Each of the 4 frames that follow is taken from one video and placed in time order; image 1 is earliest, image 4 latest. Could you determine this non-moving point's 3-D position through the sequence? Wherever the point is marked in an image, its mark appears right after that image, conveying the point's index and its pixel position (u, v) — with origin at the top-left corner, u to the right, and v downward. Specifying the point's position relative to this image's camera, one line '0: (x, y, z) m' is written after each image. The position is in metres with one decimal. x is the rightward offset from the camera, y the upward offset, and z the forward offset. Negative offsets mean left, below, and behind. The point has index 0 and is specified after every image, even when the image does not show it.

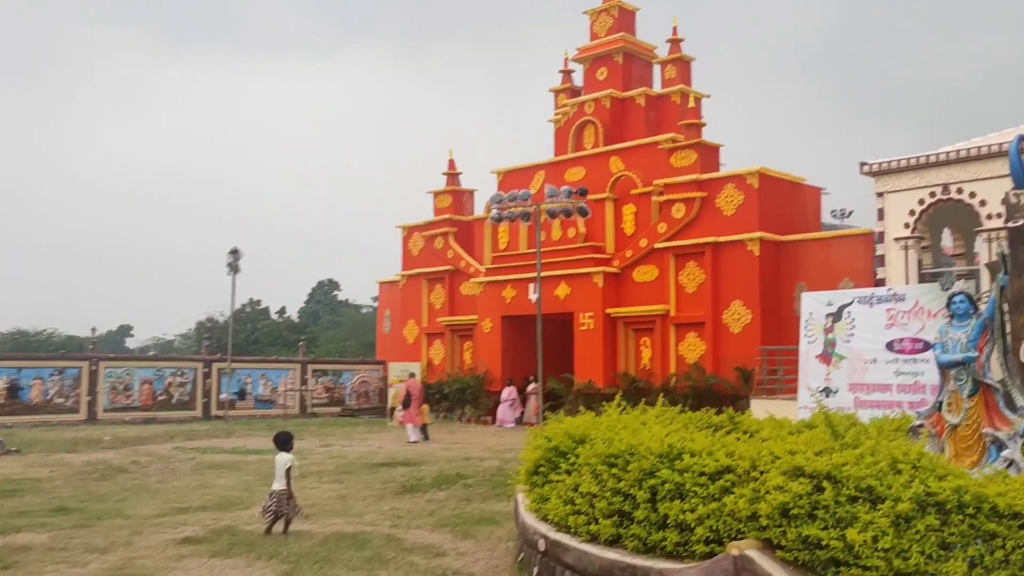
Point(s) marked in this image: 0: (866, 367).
0: (+4.6, -1.0, +12.3) m
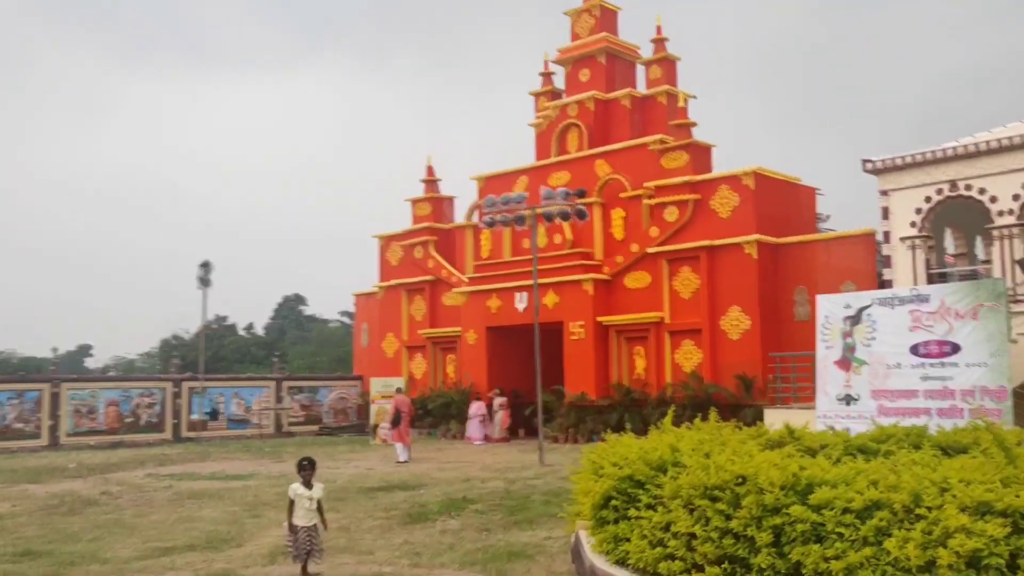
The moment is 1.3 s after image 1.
0: (+4.6, -1.0, +11.6) m
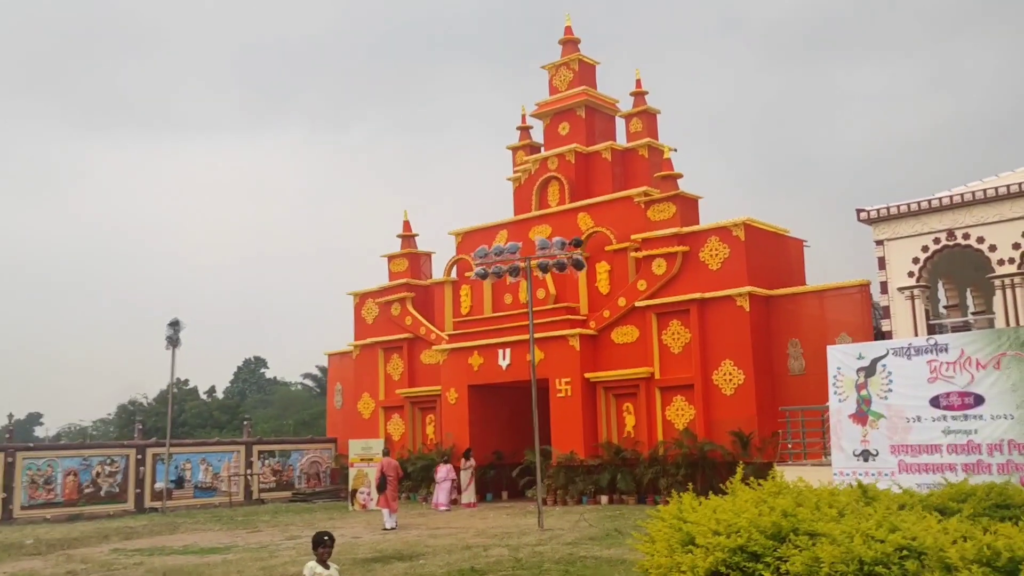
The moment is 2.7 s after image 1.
0: (+4.7, -1.6, +11.1) m
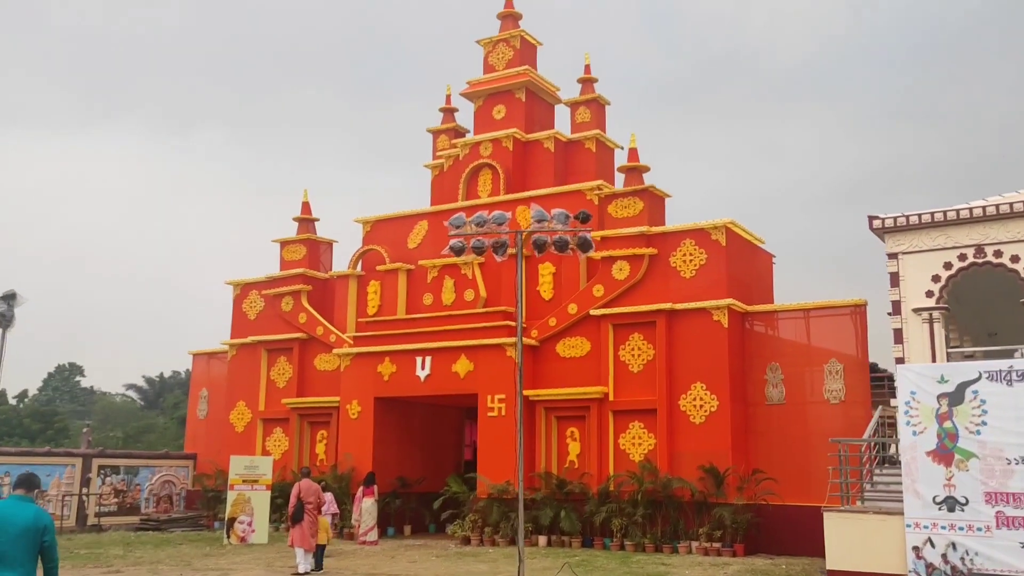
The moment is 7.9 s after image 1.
0: (+4.7, -1.7, +8.9) m
